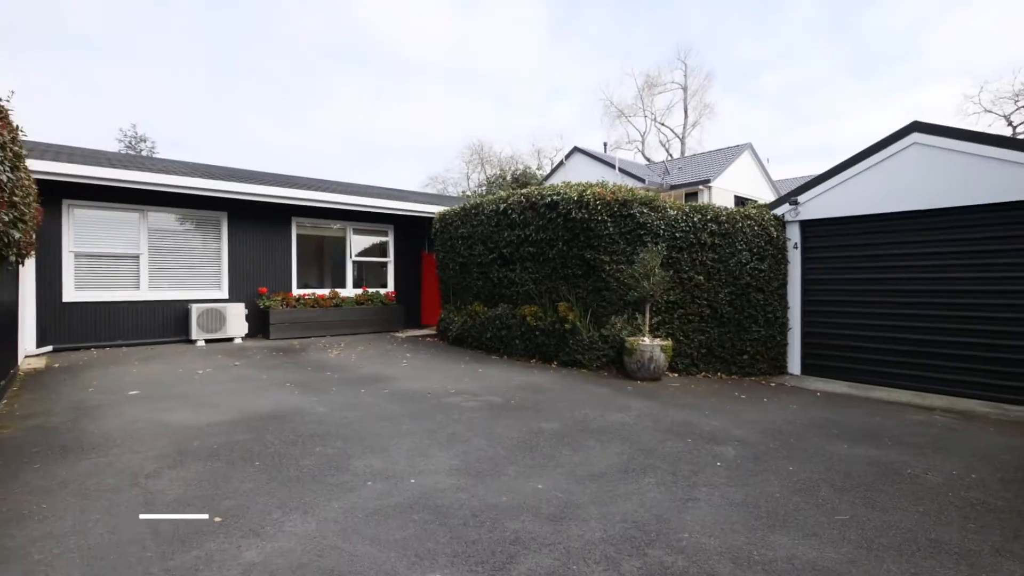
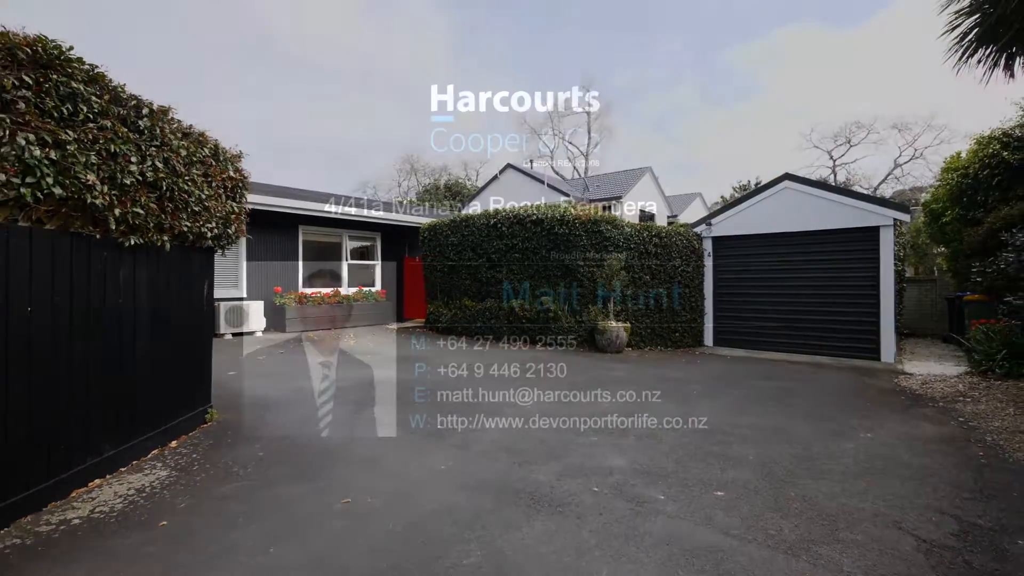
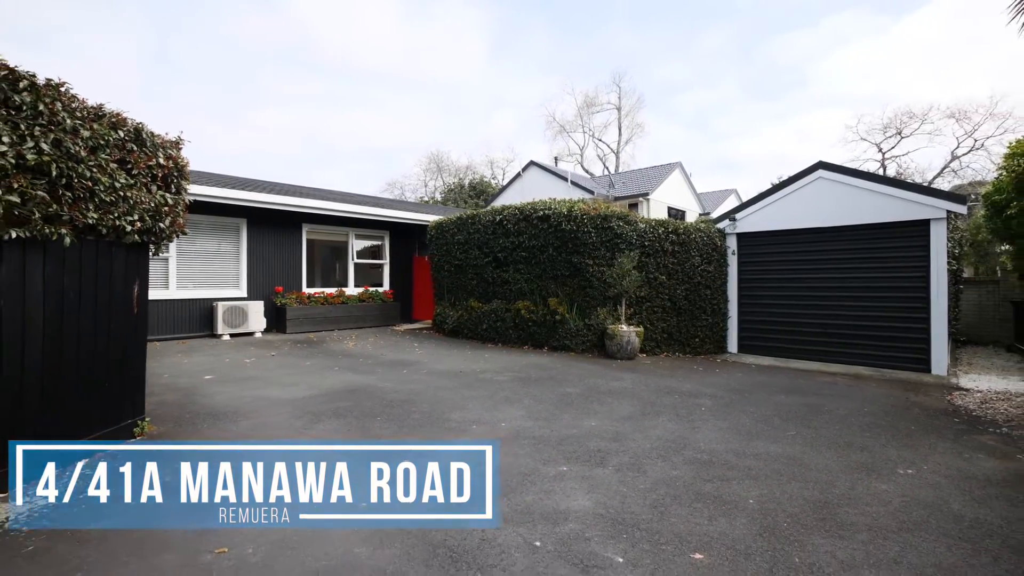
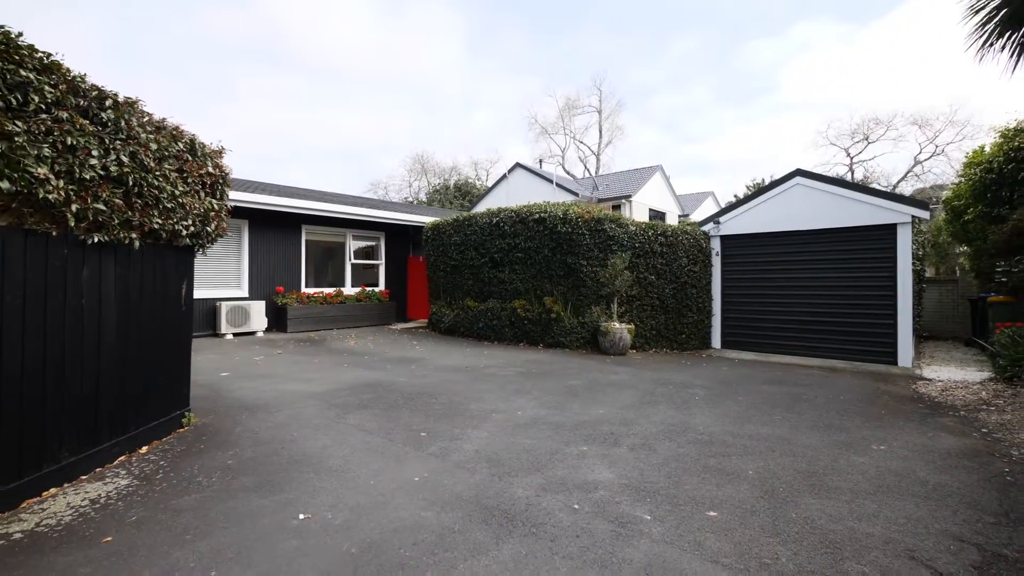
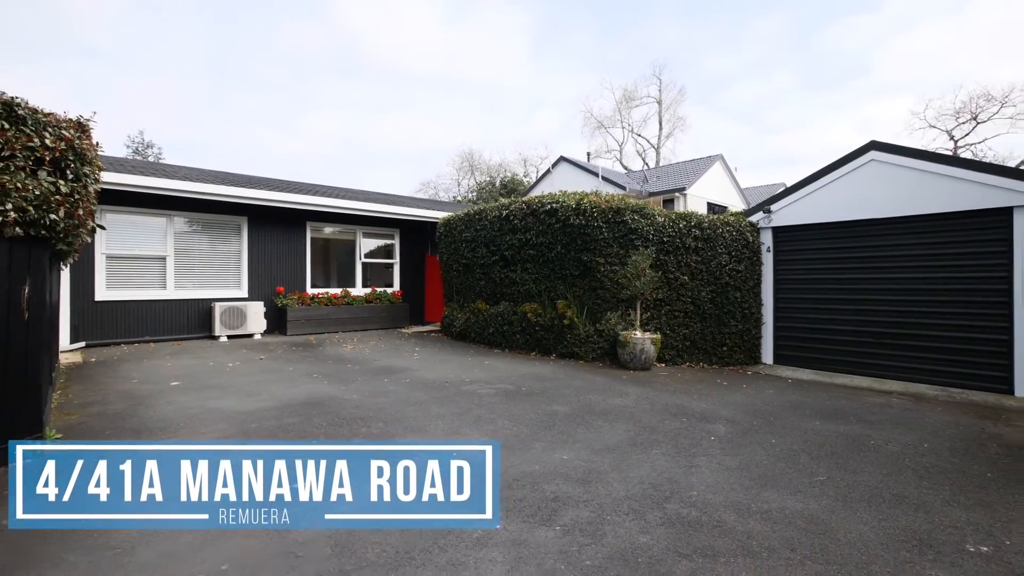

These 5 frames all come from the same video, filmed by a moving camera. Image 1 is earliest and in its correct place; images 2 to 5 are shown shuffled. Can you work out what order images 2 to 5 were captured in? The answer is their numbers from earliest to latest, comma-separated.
5, 3, 4, 2
